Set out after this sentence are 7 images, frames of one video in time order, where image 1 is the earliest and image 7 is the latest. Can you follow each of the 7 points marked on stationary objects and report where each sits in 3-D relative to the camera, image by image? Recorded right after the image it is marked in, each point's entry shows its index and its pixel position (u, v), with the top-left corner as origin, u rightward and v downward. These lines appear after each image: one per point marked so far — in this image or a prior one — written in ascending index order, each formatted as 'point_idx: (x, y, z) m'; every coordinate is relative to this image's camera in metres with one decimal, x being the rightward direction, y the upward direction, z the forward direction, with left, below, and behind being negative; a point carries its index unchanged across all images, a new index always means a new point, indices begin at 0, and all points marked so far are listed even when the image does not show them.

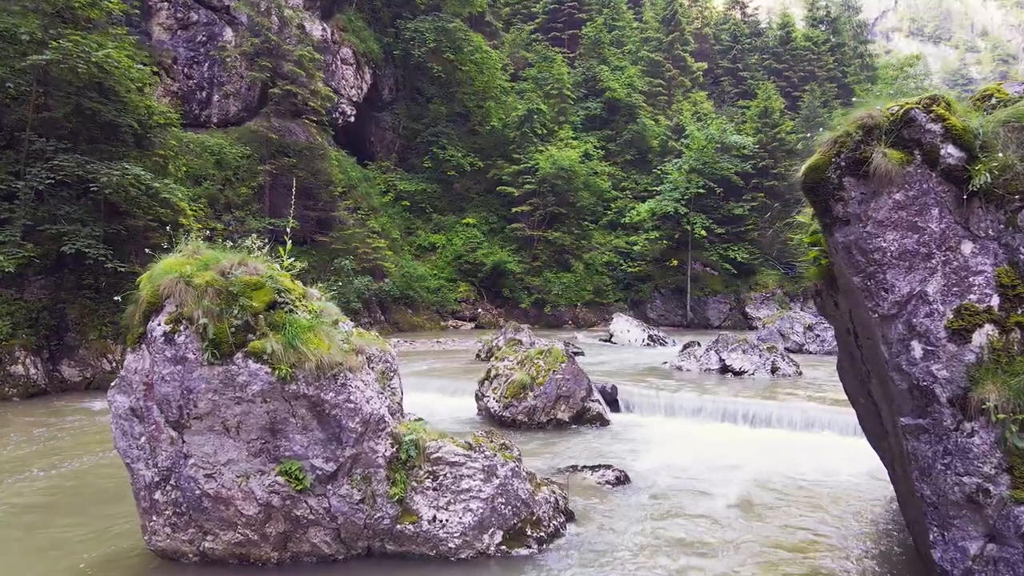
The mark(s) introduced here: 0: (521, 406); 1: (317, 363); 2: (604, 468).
0: (+0.1, -1.7, +10.6) m
1: (-1.4, -0.5, +5.2) m
2: (+1.0, -1.9, +7.8) m
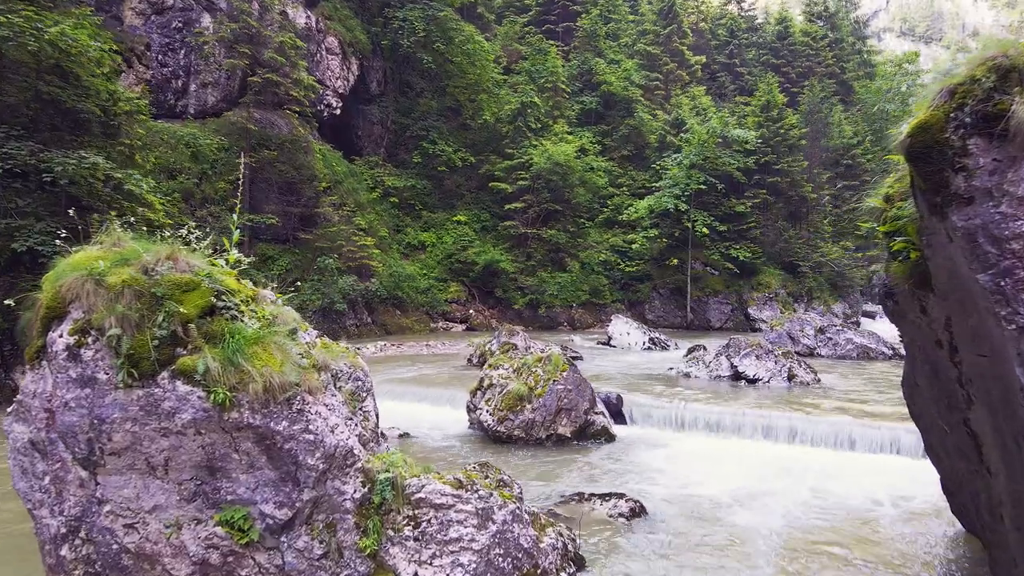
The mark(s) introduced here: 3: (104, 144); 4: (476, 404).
0: (+0.1, -1.7, +9.5) m
1: (-1.4, -0.5, +4.1) m
2: (+1.0, -1.9, +6.8) m
3: (-7.7, +2.7, +14.2) m
4: (-0.5, -1.6, +10.2) m
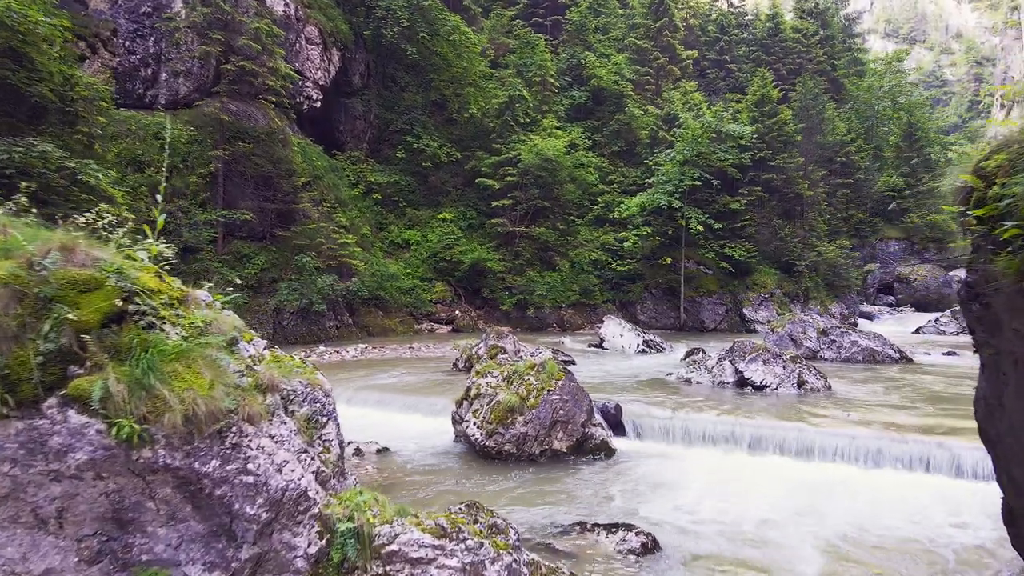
0: (-0.1, -1.7, +8.6) m
1: (-1.4, -0.5, +3.1) m
2: (+0.9, -1.9, +5.9) m
3: (-7.9, +2.7, +13.1) m
4: (-0.6, -1.6, +9.2) m
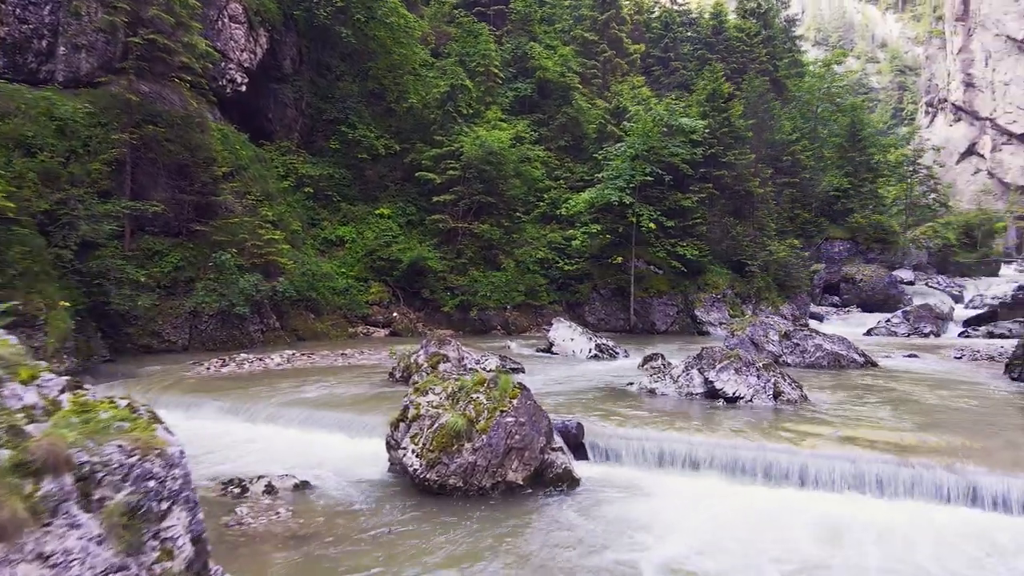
0: (-0.6, -1.7, +7.1) m
1: (-1.4, -0.5, +1.6) m
2: (+0.6, -1.9, +4.5) m
3: (-8.8, +2.7, +11.0) m
4: (-1.2, -1.6, +7.8) m
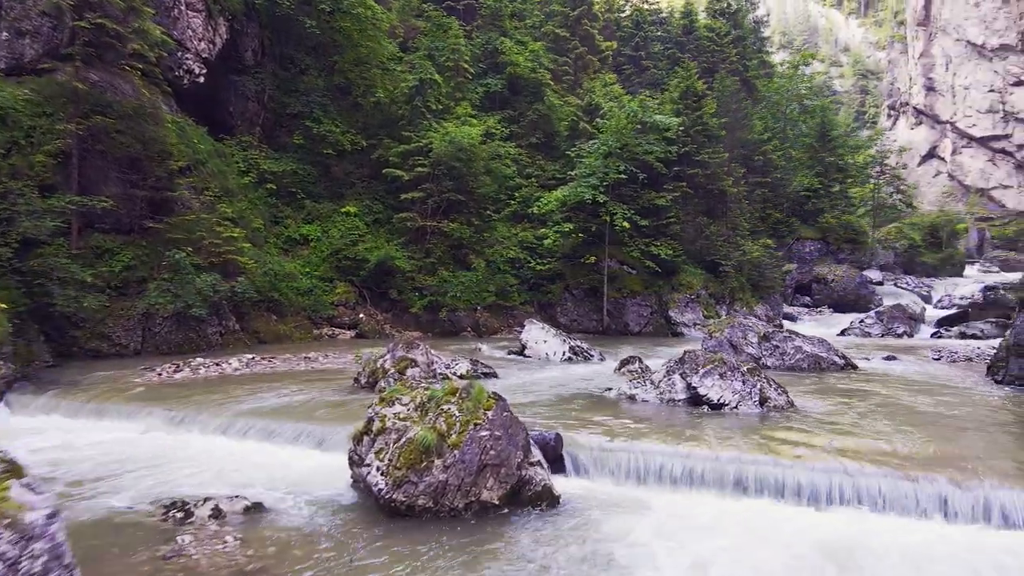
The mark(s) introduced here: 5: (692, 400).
0: (-0.8, -1.7, +6.5) m
1: (-1.4, -0.5, +0.9) m
2: (+0.5, -1.9, +3.9) m
3: (-9.2, +2.7, +10.0) m
4: (-1.4, -1.6, +7.1) m
5: (+2.5, -1.5, +10.2) m
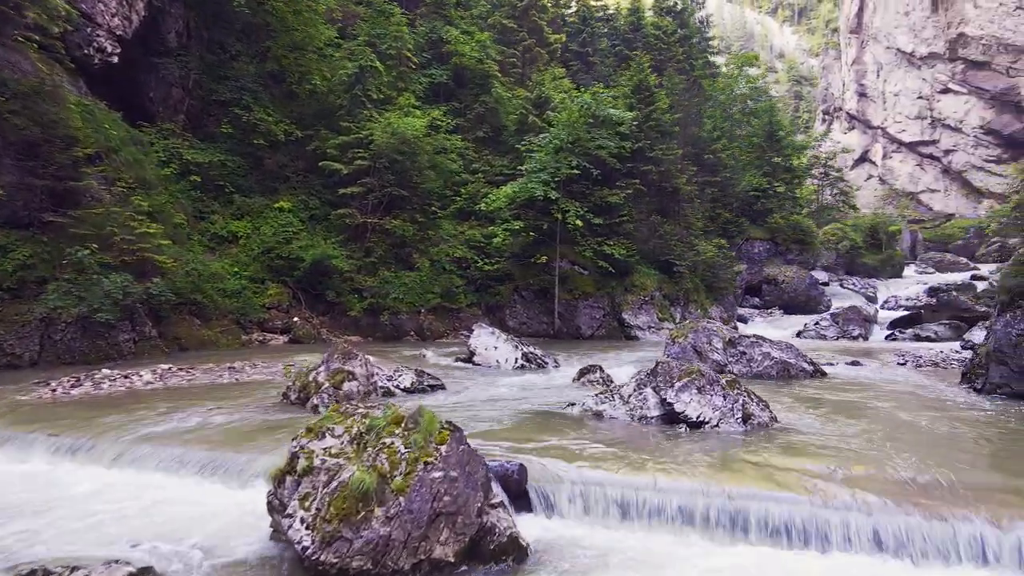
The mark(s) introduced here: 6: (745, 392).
0: (-1.1, -1.8, +5.1) m
1: (-1.3, -0.6, -0.5) m
2: (+0.4, -2.0, +2.7) m
3: (-9.7, +2.7, +8.0) m
4: (-1.7, -1.6, +5.7) m
5: (+1.9, -1.6, +9.2) m
6: (+2.9, -1.3, +9.3) m
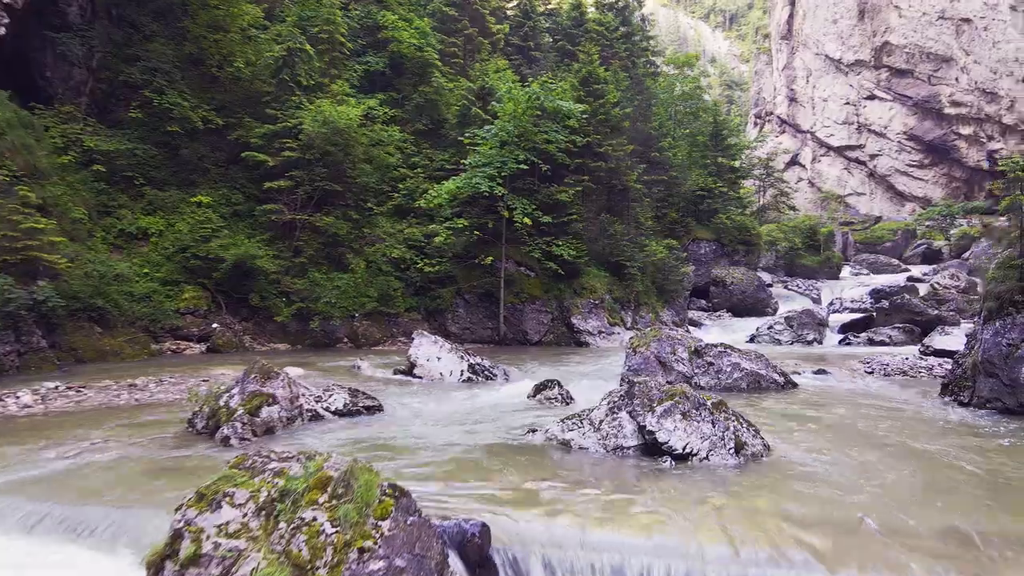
0: (-1.2, -1.8, +3.6) m
1: (-0.9, -0.7, -2.0) m
2: (+0.5, -2.1, +1.2) m
3: (-10.0, +2.6, +5.7) m
4: (-1.9, -1.7, +4.1) m
5: (+1.4, -1.7, +7.8) m
6: (+2.4, -1.4, +8.0) m
